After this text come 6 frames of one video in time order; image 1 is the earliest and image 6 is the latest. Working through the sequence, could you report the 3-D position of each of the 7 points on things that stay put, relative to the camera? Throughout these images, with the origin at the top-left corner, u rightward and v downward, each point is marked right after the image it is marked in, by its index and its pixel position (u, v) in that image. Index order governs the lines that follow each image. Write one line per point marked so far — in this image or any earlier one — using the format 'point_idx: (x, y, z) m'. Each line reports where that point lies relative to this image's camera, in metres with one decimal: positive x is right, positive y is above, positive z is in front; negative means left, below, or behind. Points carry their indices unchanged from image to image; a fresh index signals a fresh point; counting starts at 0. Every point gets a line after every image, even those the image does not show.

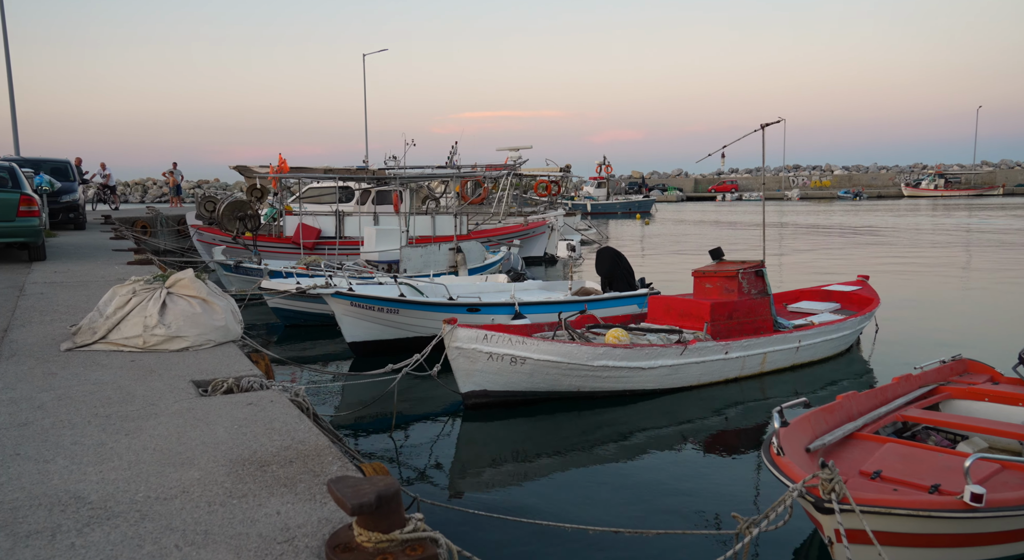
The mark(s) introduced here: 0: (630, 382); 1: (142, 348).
0: (+1.3, -1.1, +8.1) m
1: (-3.1, -0.6, +6.5) m
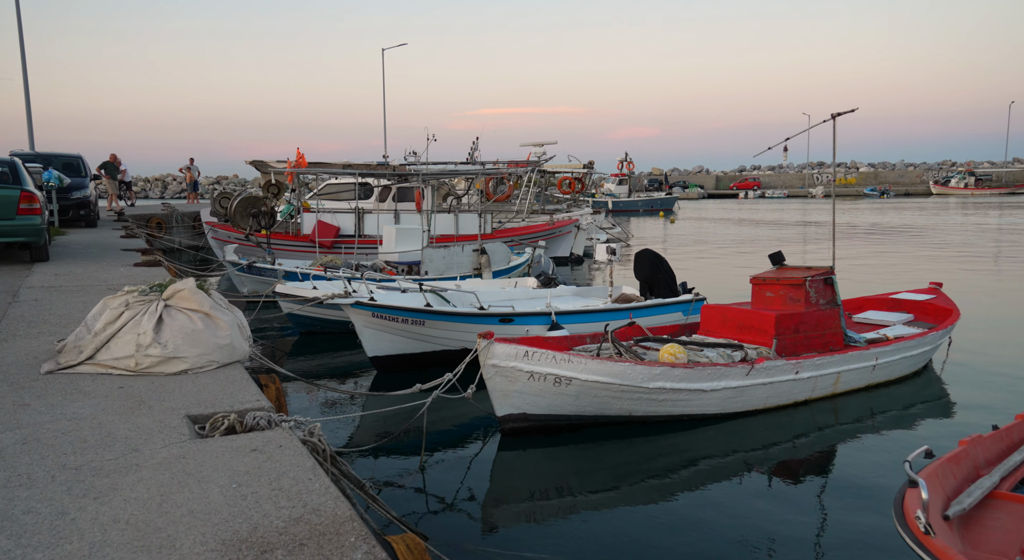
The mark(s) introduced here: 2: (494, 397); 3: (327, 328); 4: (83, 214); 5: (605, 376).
0: (+1.6, -1.2, +7.1) m
1: (-2.7, -0.7, +5.6) m
2: (-0.2, -1.1, +7.0) m
3: (-2.9, -0.7, +12.0) m
4: (-10.2, +1.6, +18.4) m
5: (+0.8, -0.9, +6.8) m
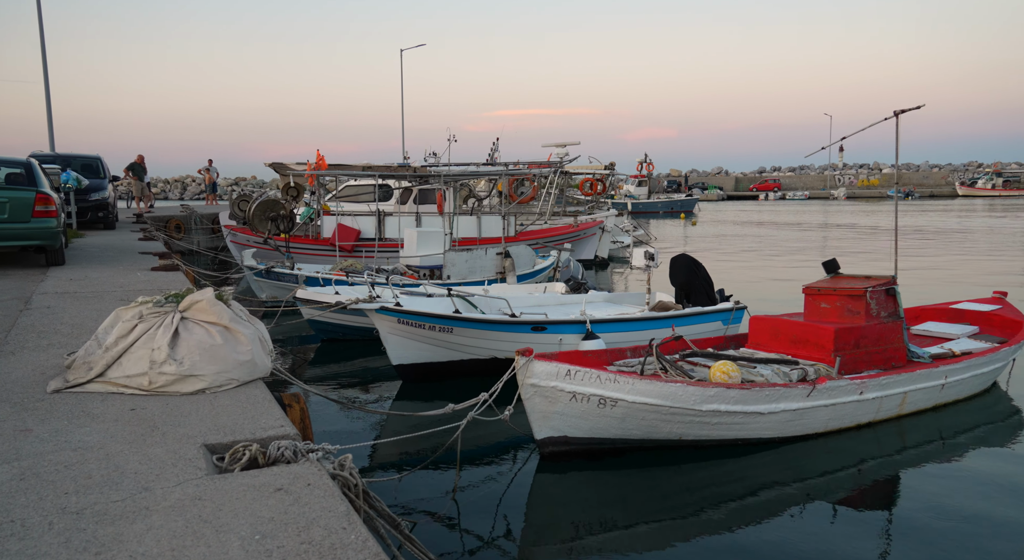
0: (+2.0, -1.3, +6.6) m
1: (-2.4, -0.7, +5.1) m
2: (+0.2, -1.2, +6.5) m
3: (-2.5, -0.8, +11.6) m
4: (-9.6, +1.5, +18.1) m
5: (+1.2, -0.9, +6.3) m
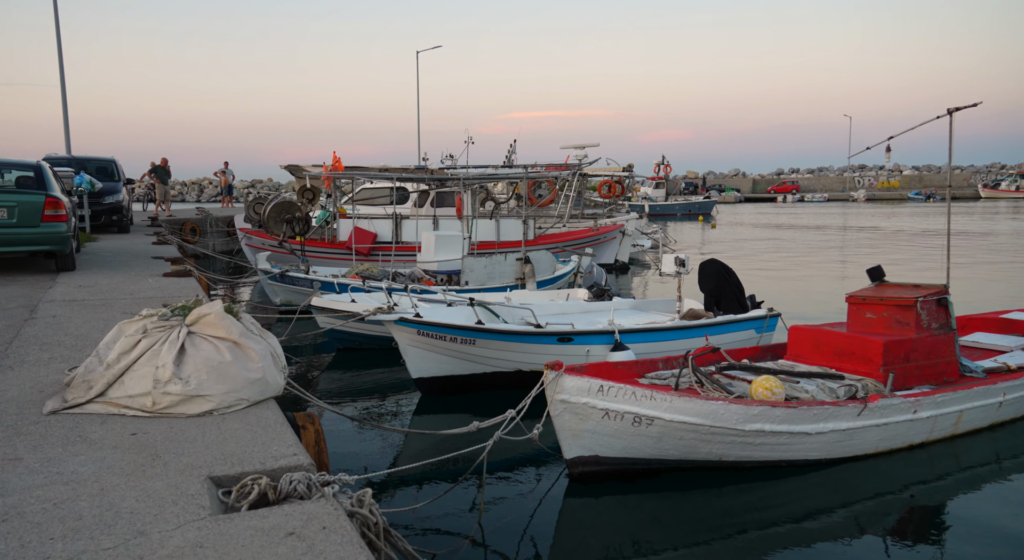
0: (+2.2, -1.3, +6.1) m
1: (-2.2, -0.8, +4.8) m
2: (+0.4, -1.2, +6.1) m
3: (-2.1, -0.9, +11.2) m
4: (-9.2, +1.4, +17.8) m
5: (+1.4, -1.0, +5.9) m
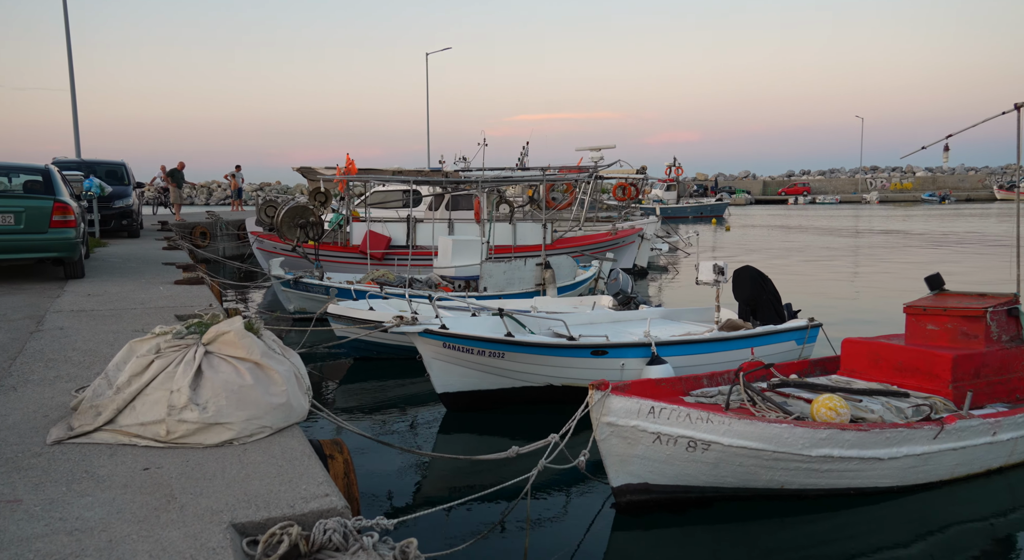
0: (+2.5, -1.4, +5.6) m
1: (-1.9, -0.9, +4.3) m
2: (+0.7, -1.3, +5.6) m
3: (-1.8, -1.0, +10.7) m
4: (-8.7, +1.3, +17.4) m
5: (+1.7, -1.1, +5.4) m
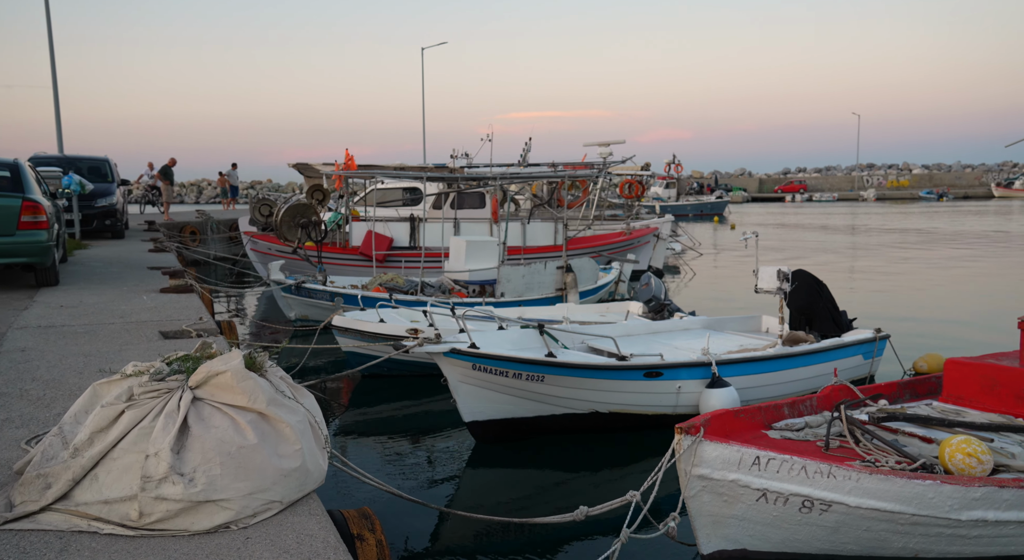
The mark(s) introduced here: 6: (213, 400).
0: (+2.9, -1.5, +4.5) m
1: (-1.5, -1.0, +3.2) m
2: (+1.1, -1.4, +4.5) m
3: (-1.4, -1.1, +9.6) m
4: (-8.5, +1.2, +16.2) m
5: (+2.1, -1.2, +4.3) m
6: (-1.4, -0.5, +3.5) m
